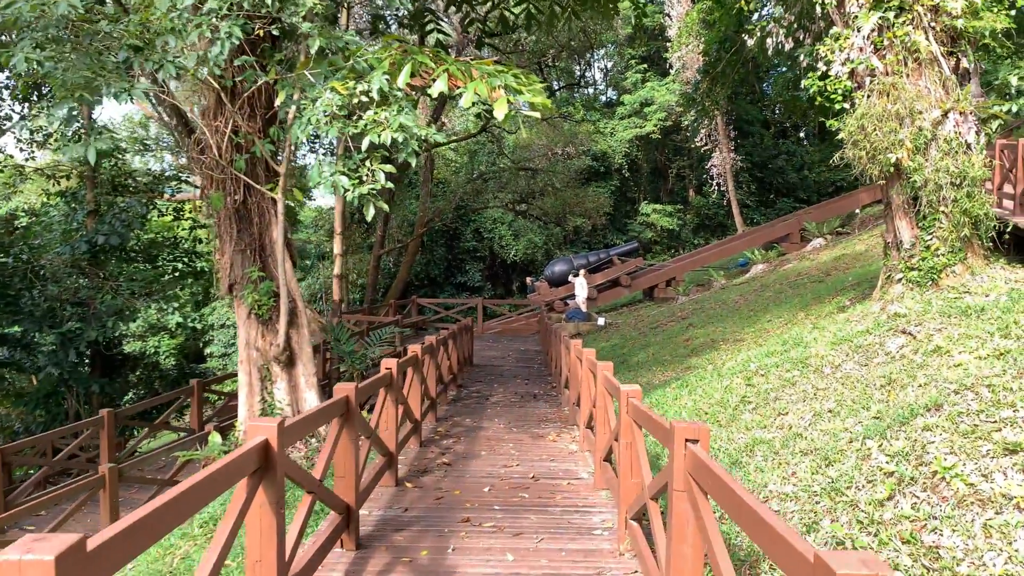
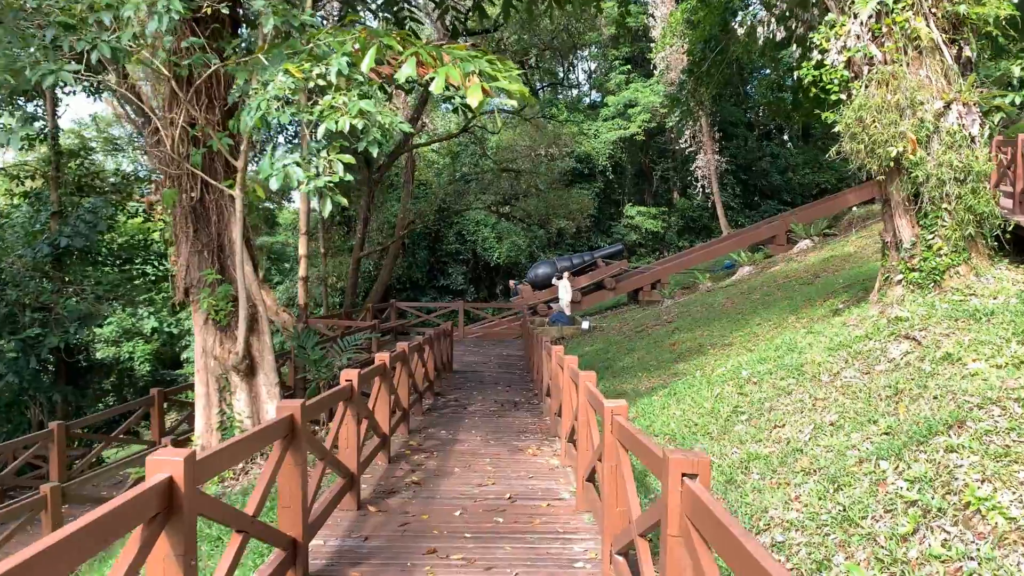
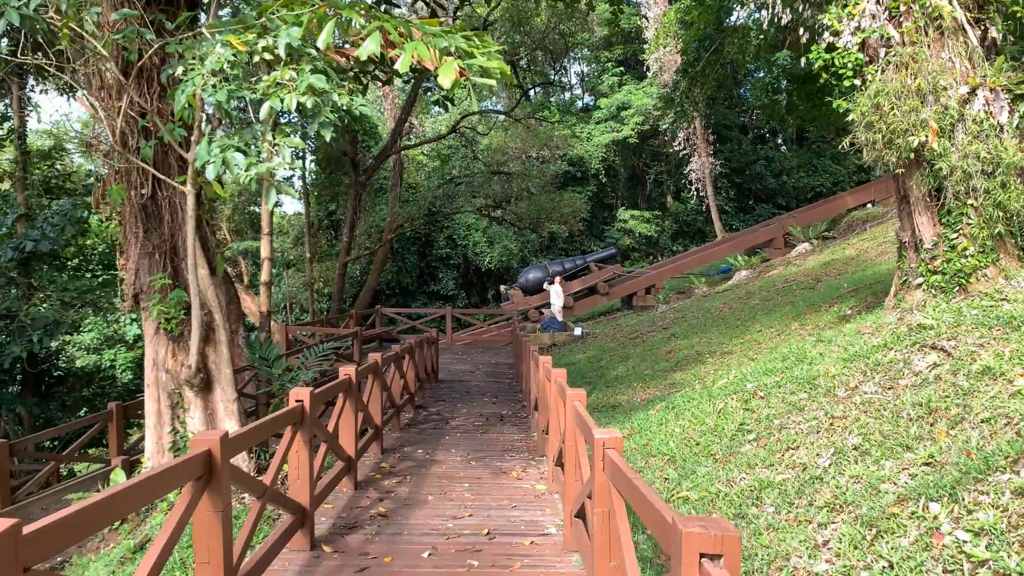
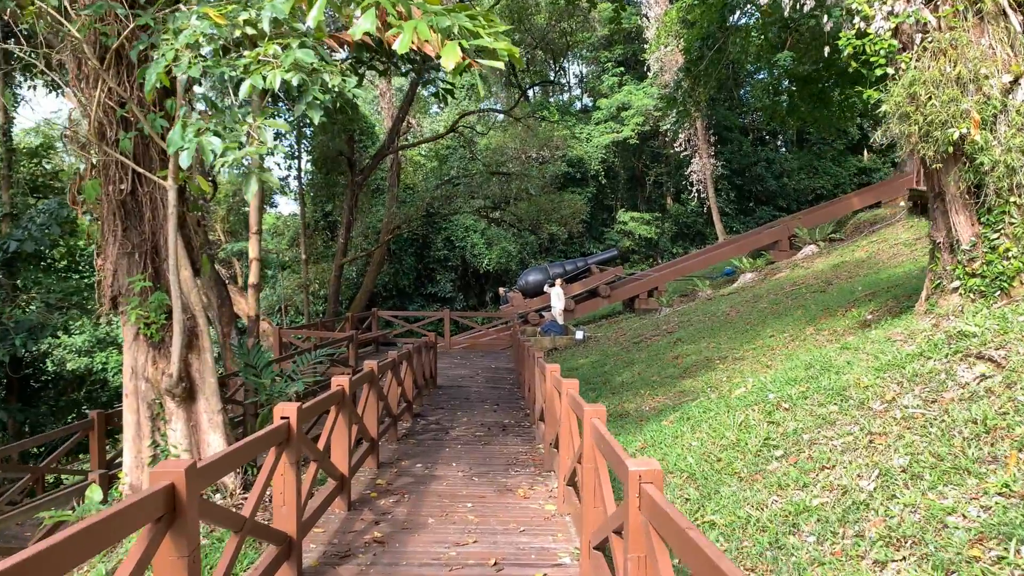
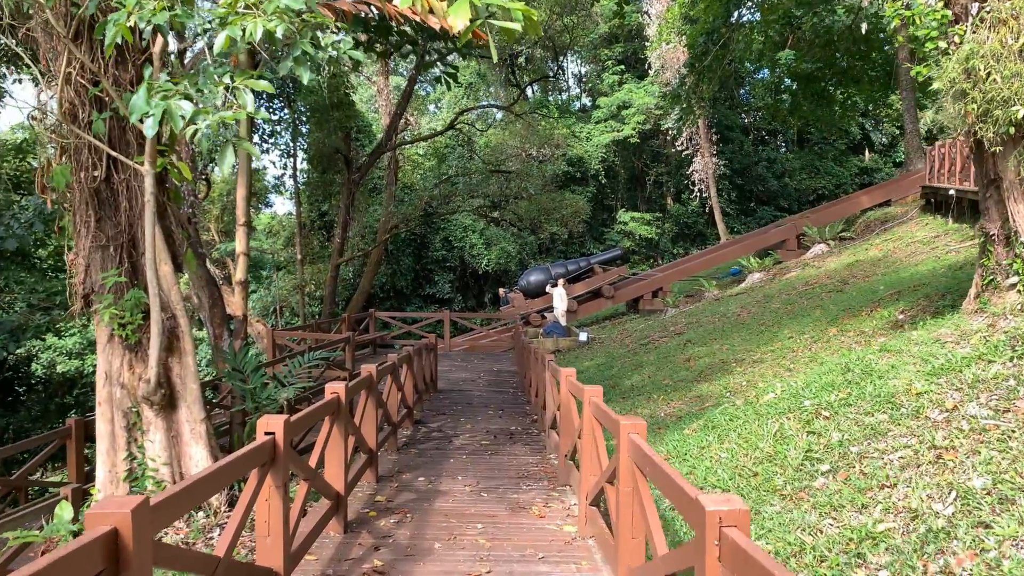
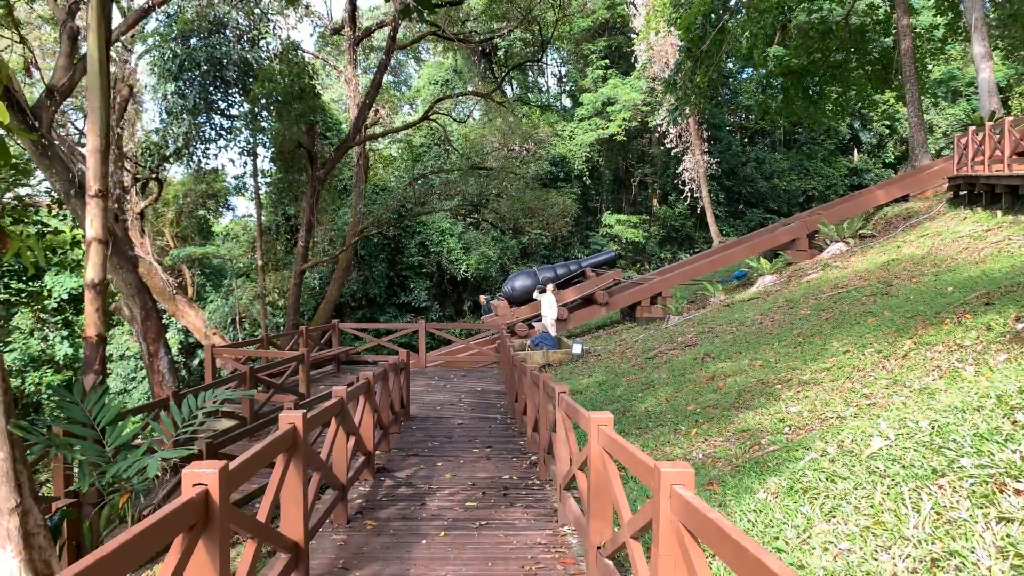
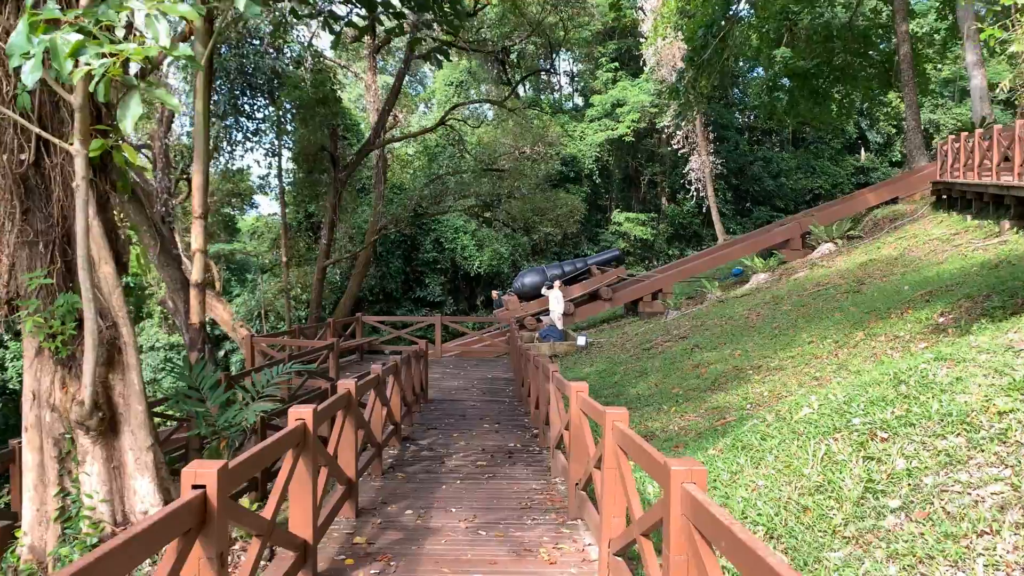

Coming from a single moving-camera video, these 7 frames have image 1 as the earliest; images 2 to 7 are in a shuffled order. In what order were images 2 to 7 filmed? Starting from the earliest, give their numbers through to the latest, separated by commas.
2, 3, 4, 5, 7, 6
